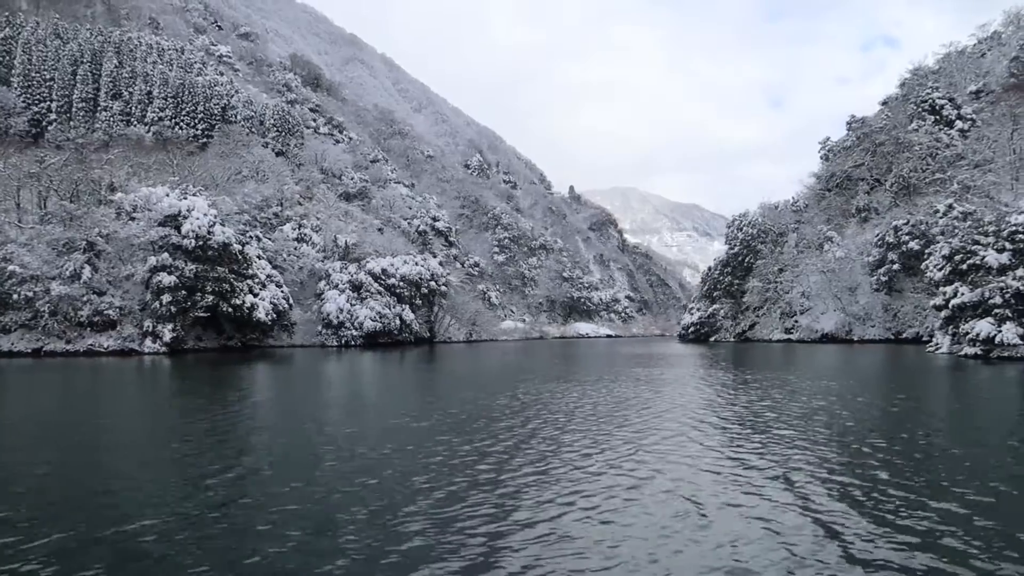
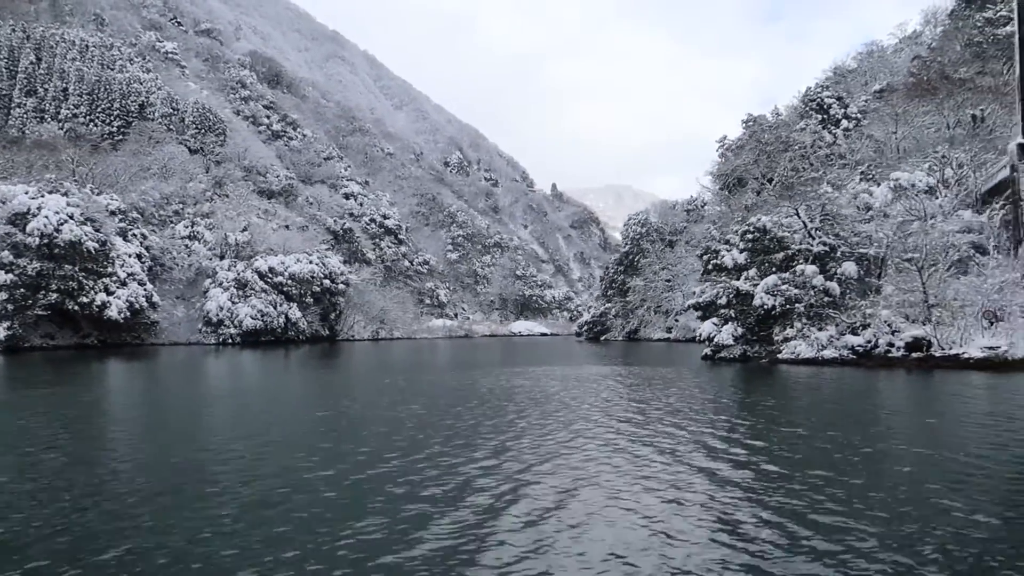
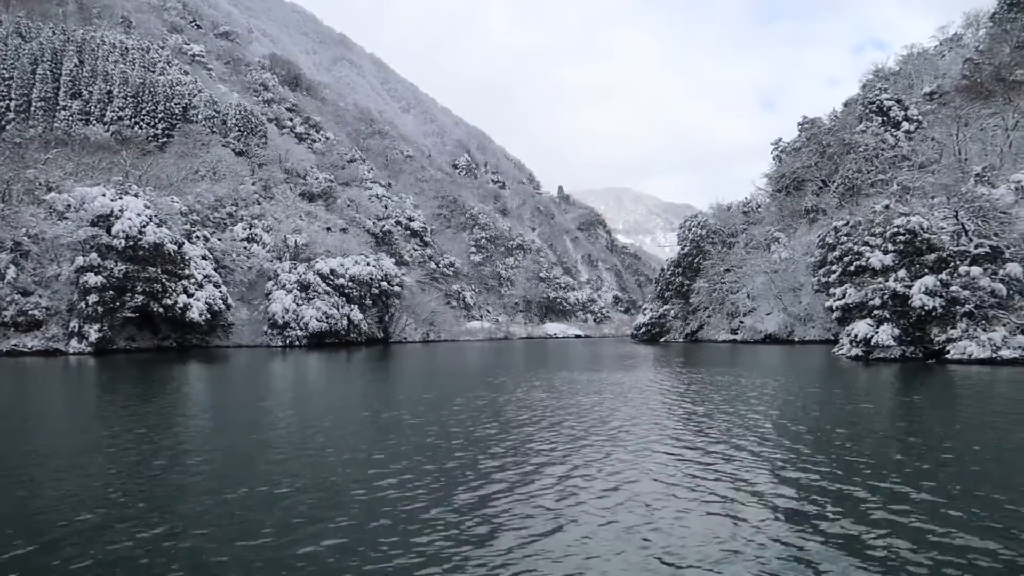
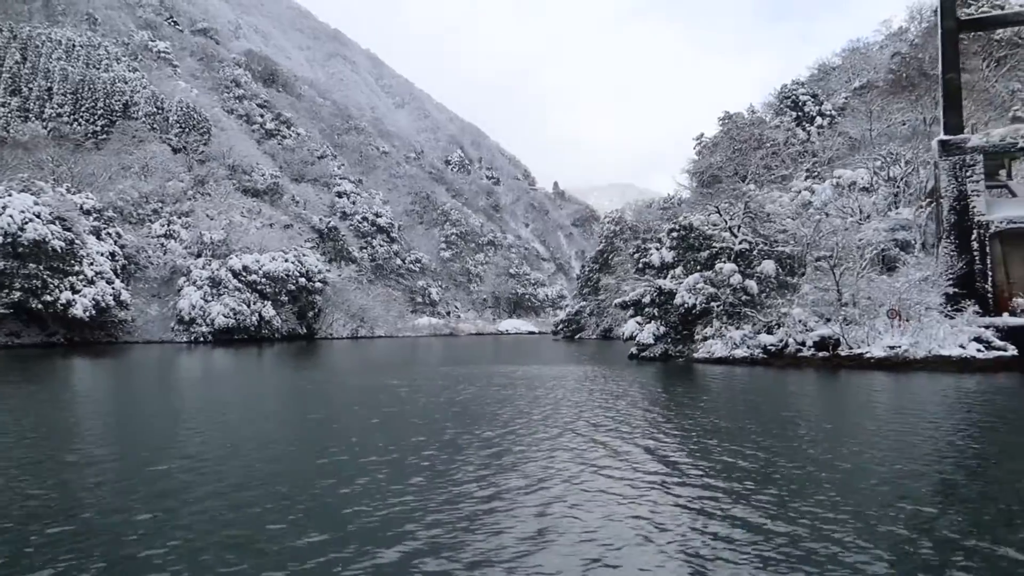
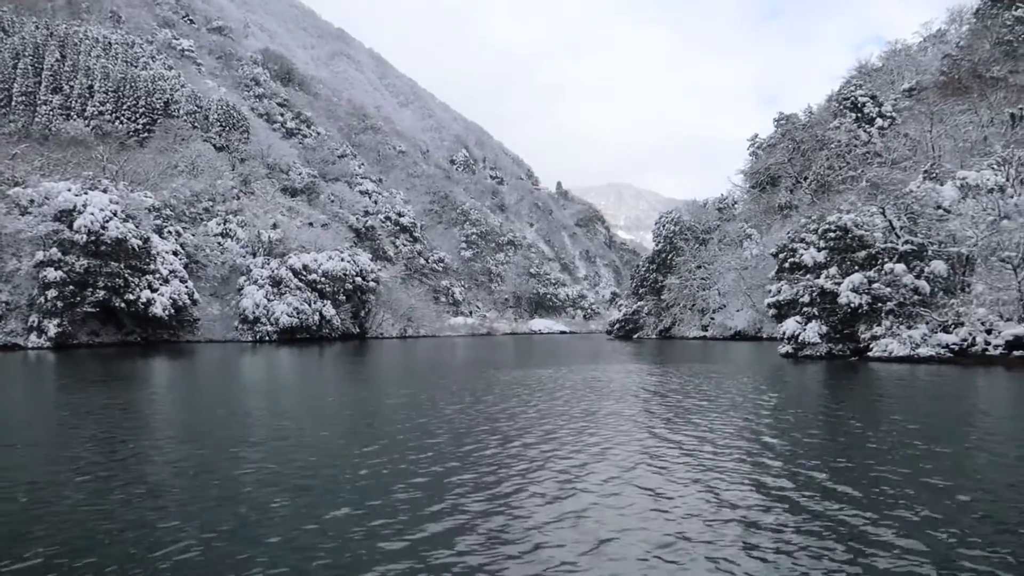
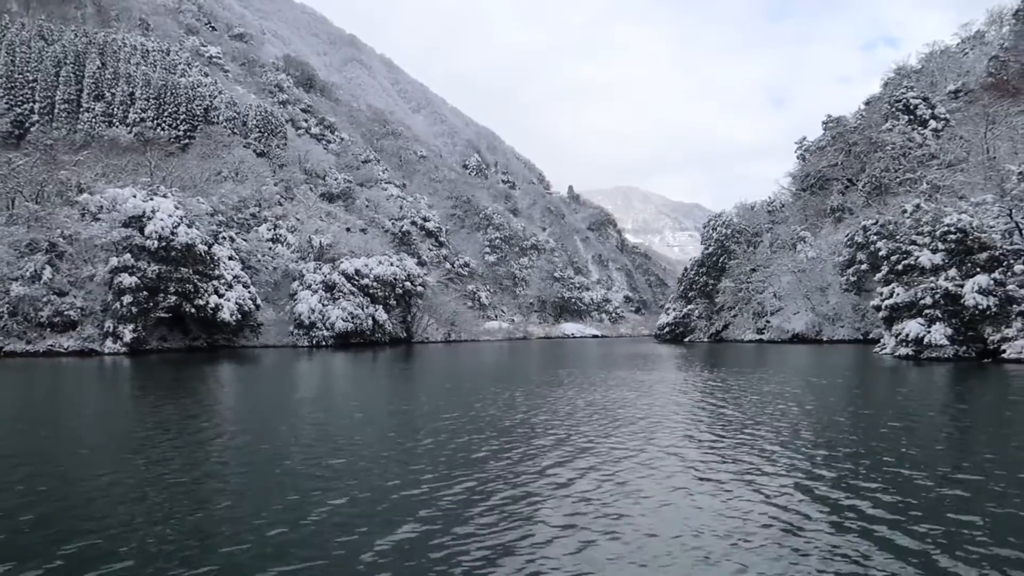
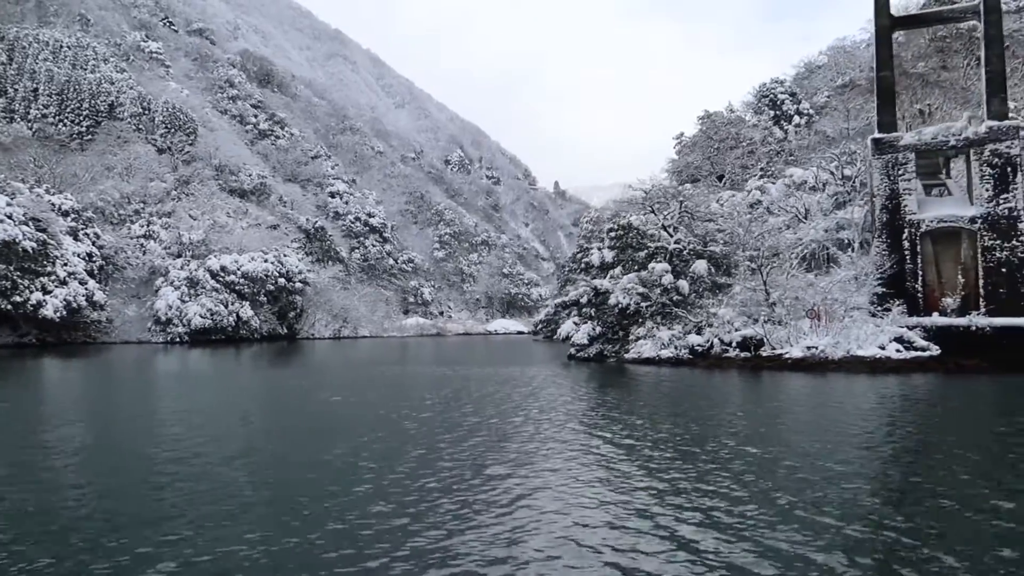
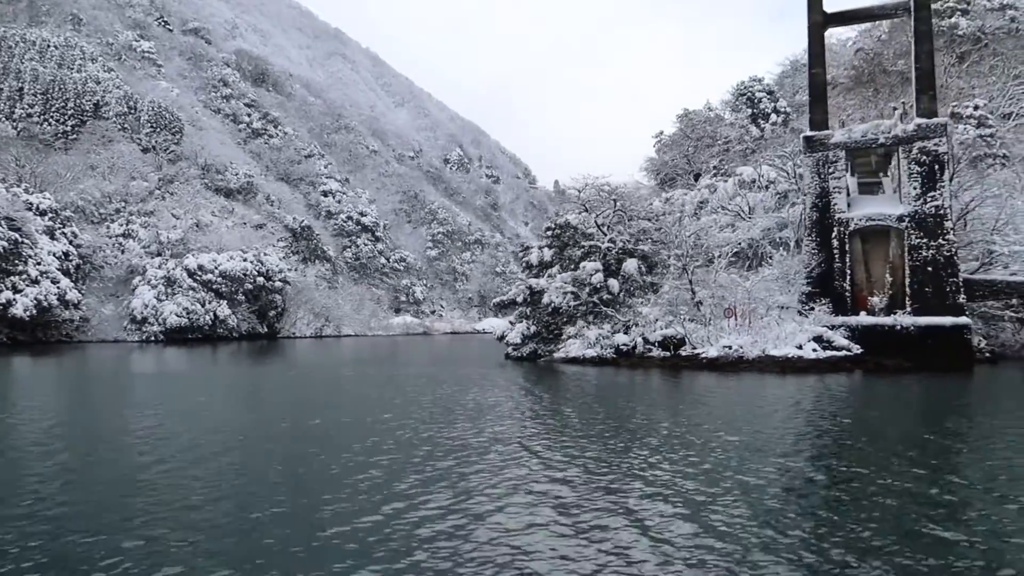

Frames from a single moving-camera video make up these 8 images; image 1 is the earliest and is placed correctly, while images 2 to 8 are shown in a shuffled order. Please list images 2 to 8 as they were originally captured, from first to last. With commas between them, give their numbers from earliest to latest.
6, 3, 5, 2, 4, 7, 8
